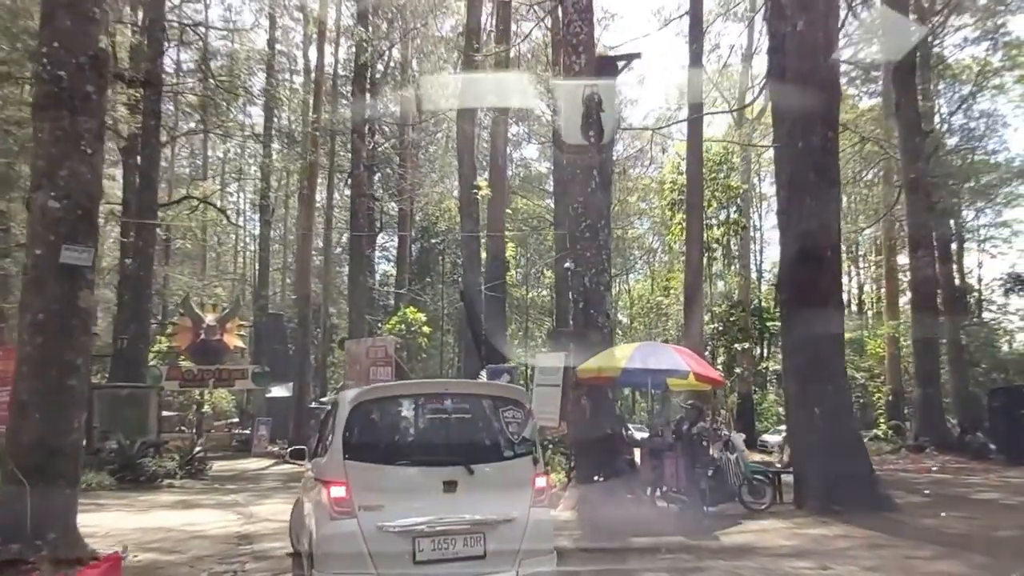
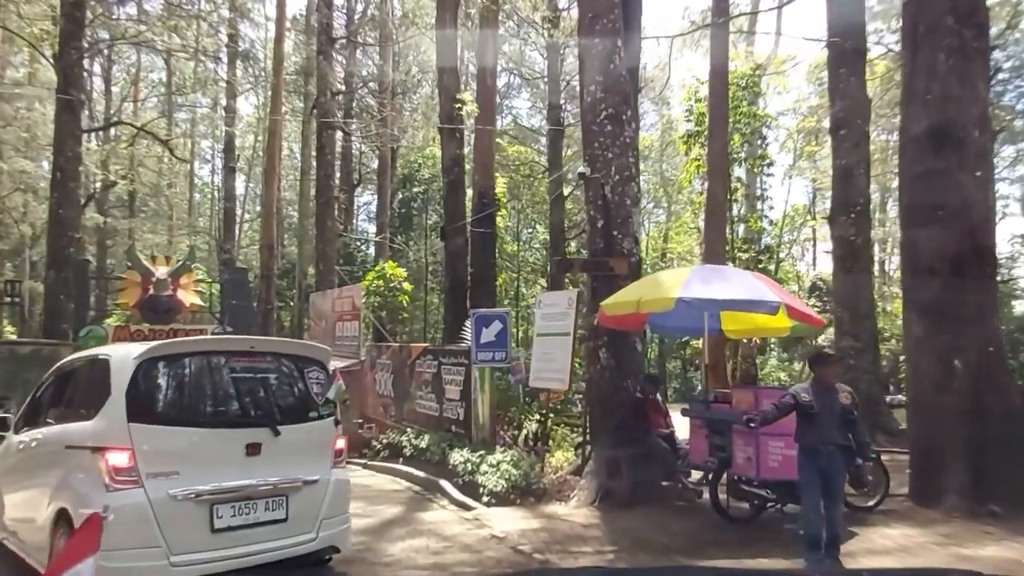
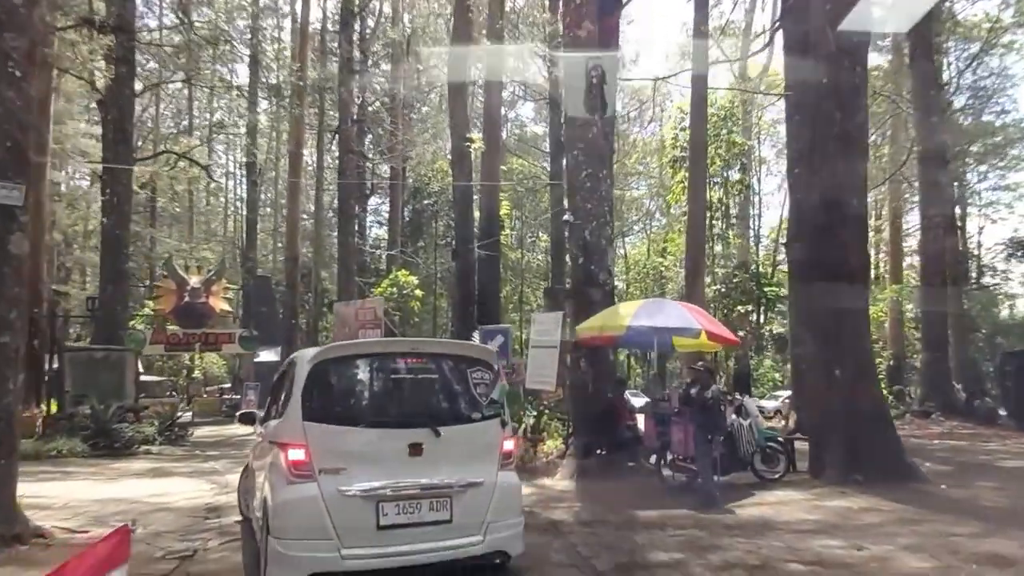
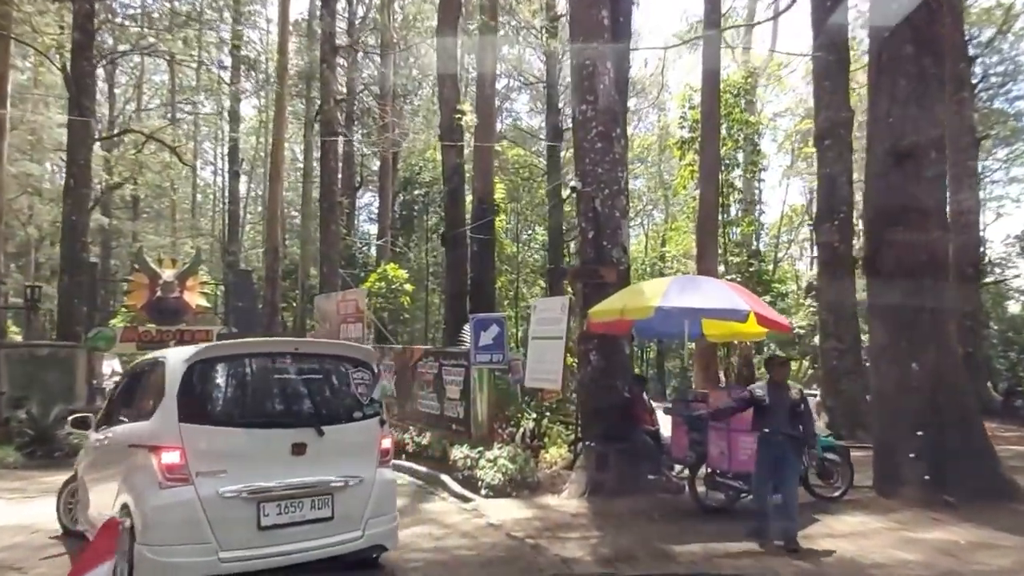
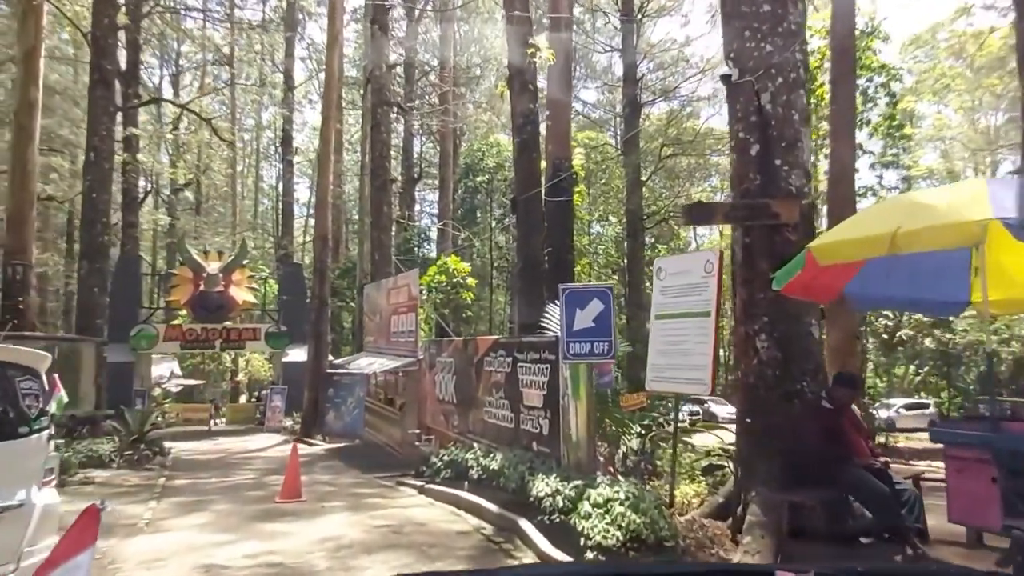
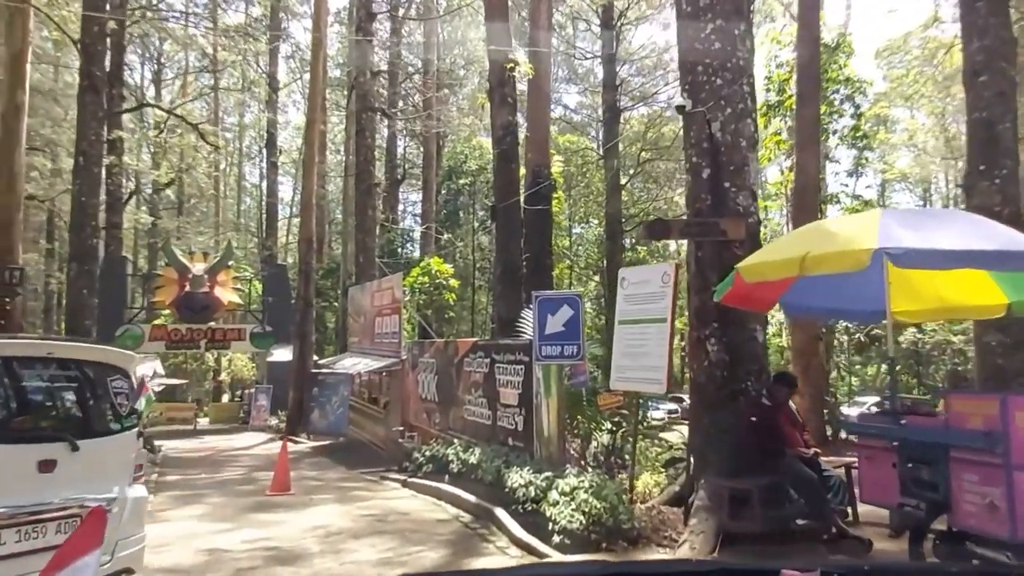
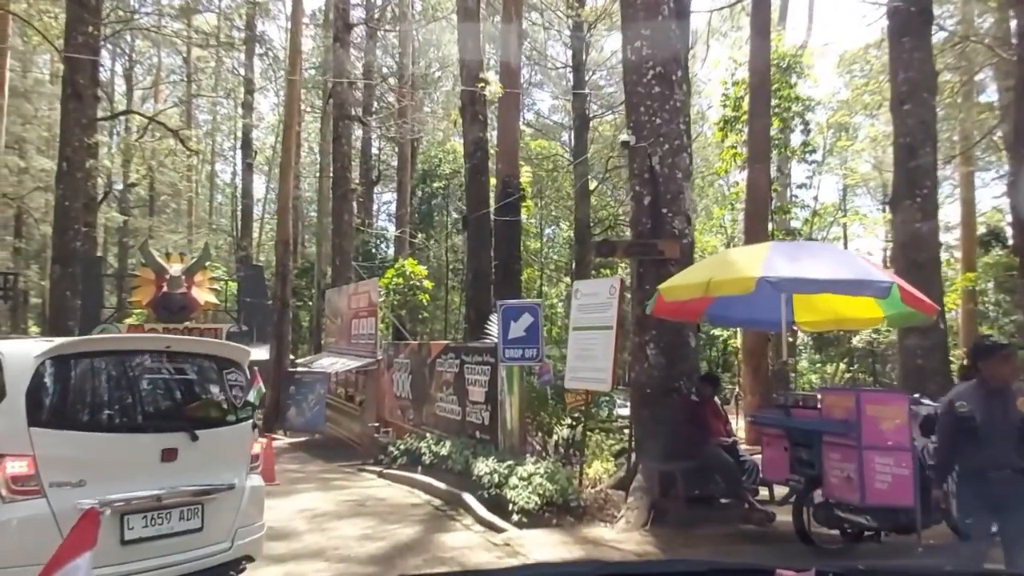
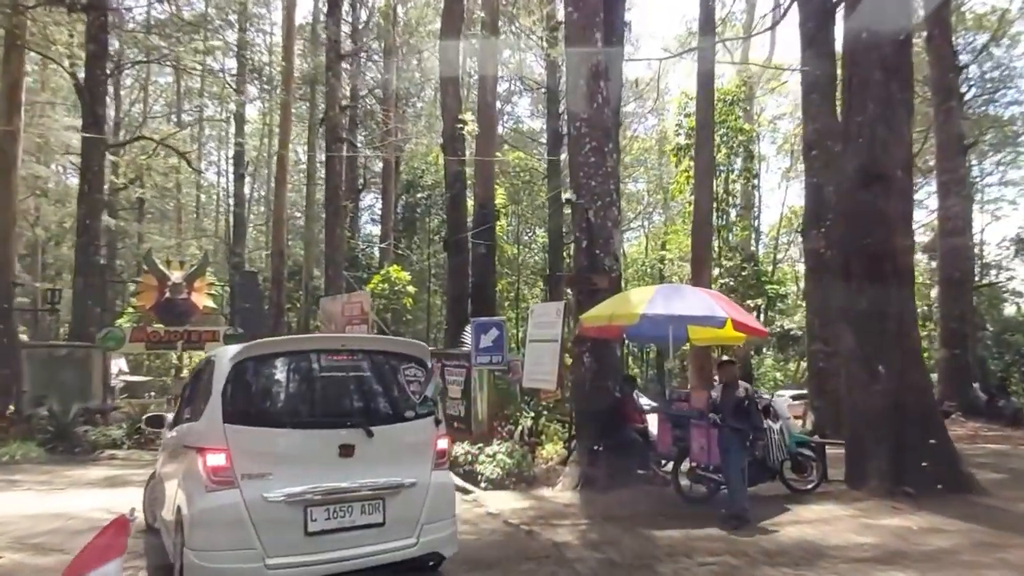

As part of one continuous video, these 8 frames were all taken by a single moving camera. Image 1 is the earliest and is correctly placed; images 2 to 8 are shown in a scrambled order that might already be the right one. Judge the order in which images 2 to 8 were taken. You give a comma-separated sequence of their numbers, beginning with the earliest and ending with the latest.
3, 8, 4, 2, 7, 6, 5
